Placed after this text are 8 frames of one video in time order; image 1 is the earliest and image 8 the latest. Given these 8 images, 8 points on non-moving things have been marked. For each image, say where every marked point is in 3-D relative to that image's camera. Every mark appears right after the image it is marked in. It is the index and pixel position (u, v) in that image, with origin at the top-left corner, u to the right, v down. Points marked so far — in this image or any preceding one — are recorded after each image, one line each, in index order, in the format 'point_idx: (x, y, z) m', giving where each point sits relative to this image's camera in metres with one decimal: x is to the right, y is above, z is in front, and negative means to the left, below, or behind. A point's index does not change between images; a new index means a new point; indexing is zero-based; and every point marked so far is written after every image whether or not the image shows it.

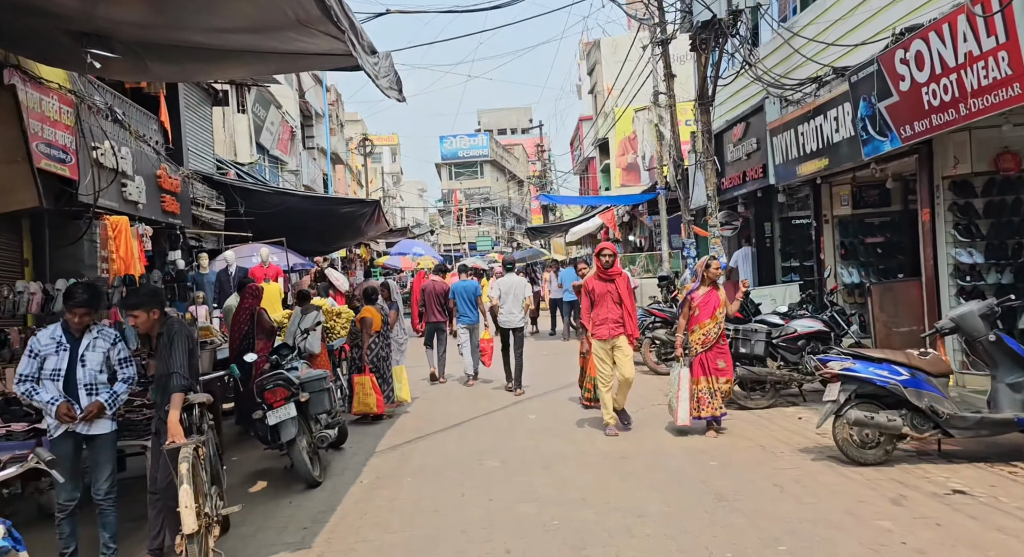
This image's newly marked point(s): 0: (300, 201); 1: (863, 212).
0: (-4.0, +1.5, +14.0) m
1: (+4.7, +0.9, +9.8) m
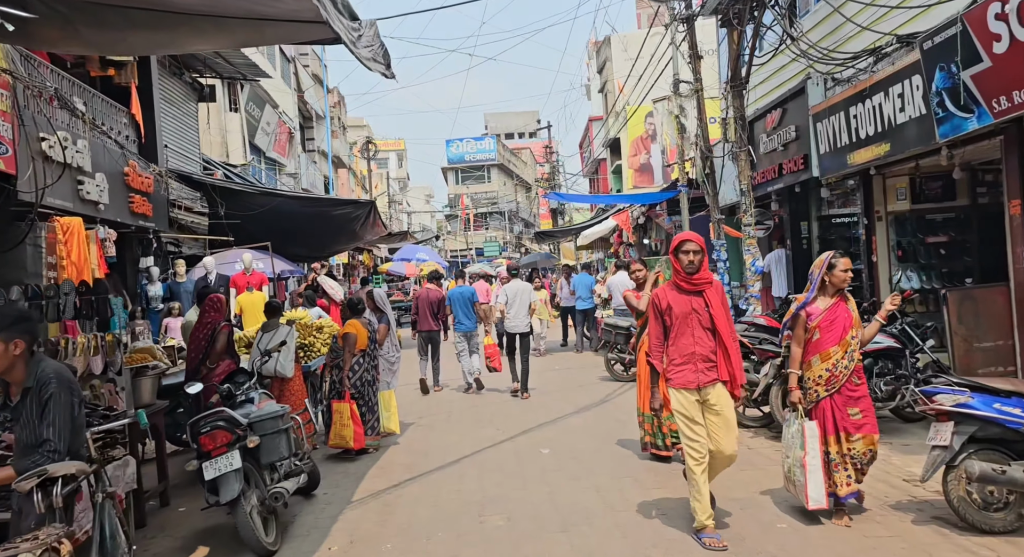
0: (-3.9, +1.4, +12.9) m
1: (+4.8, +0.8, +8.6) m
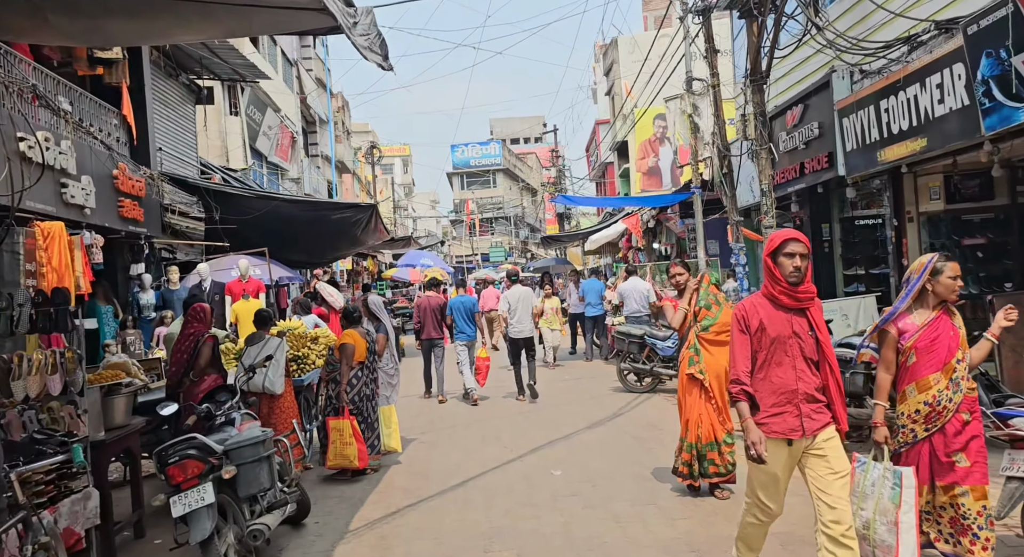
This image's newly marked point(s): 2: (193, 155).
0: (-3.8, +1.2, +12.4) m
1: (+4.8, +0.8, +8.1) m
2: (-6.4, +2.5, +14.9) m
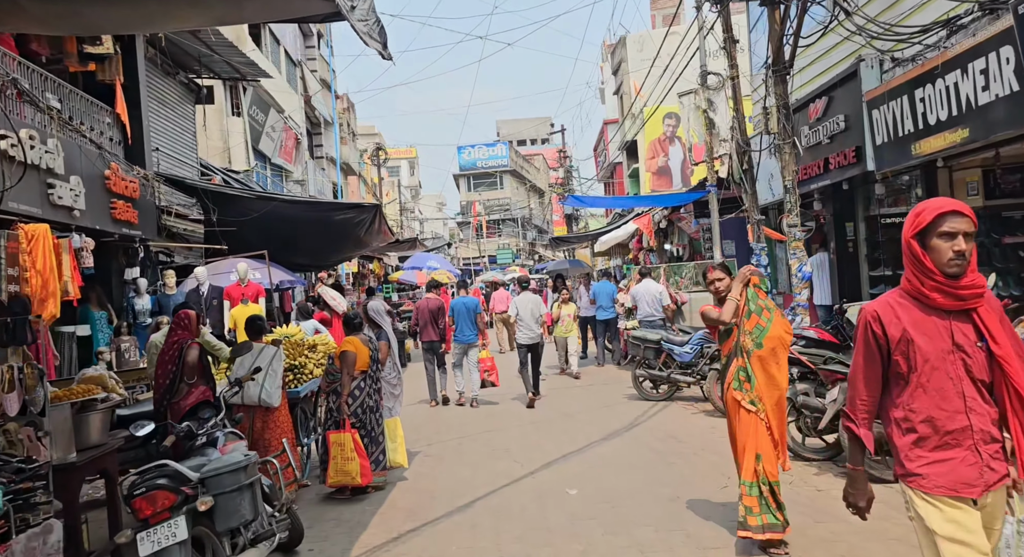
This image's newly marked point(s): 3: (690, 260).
0: (-3.6, +1.2, +12.0) m
1: (+4.9, +0.8, +7.6) m
2: (-6.2, +2.4, +14.5) m
3: (+4.4, +0.5, +18.3) m
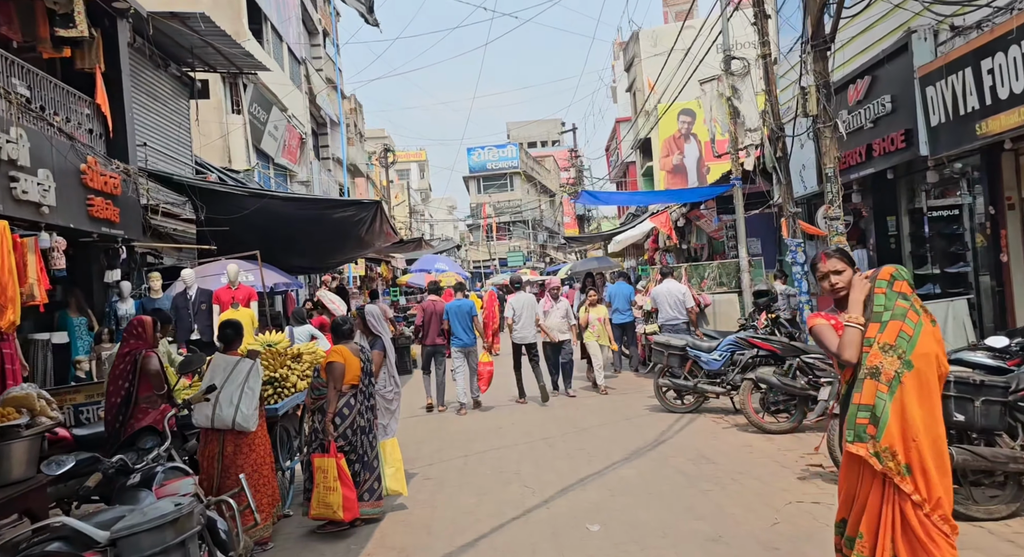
0: (-3.5, +1.1, +11.3) m
1: (+5.0, +0.8, +6.7) m
2: (-6.1, +2.3, +13.8) m
3: (+4.7, +0.5, +17.5) m
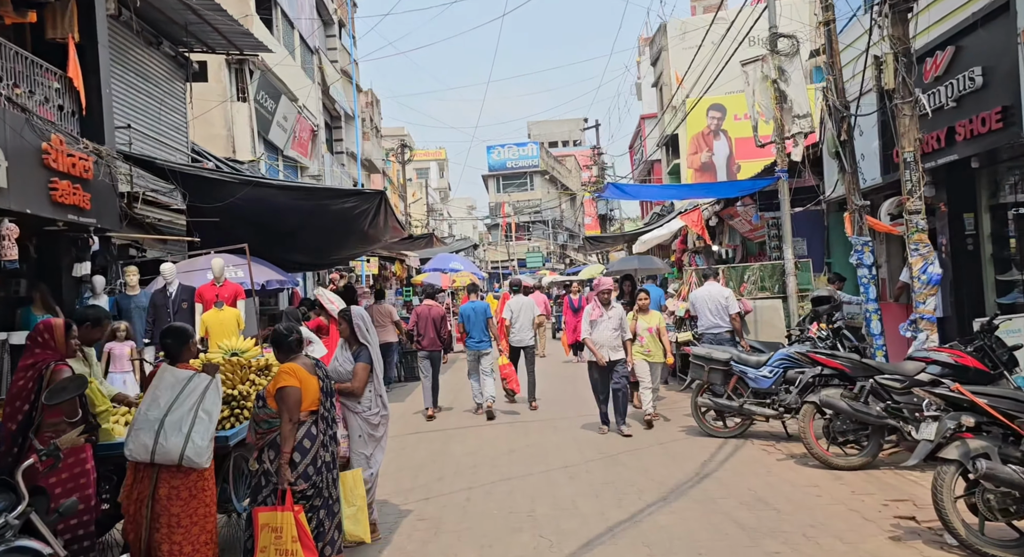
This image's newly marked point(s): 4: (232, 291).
0: (-3.2, +1.2, +10.2) m
1: (+5.2, +0.7, +5.4) m
2: (-5.7, +2.4, +12.9) m
3: (+5.1, +0.4, +16.2) m
4: (-3.4, -0.1, +9.1) m
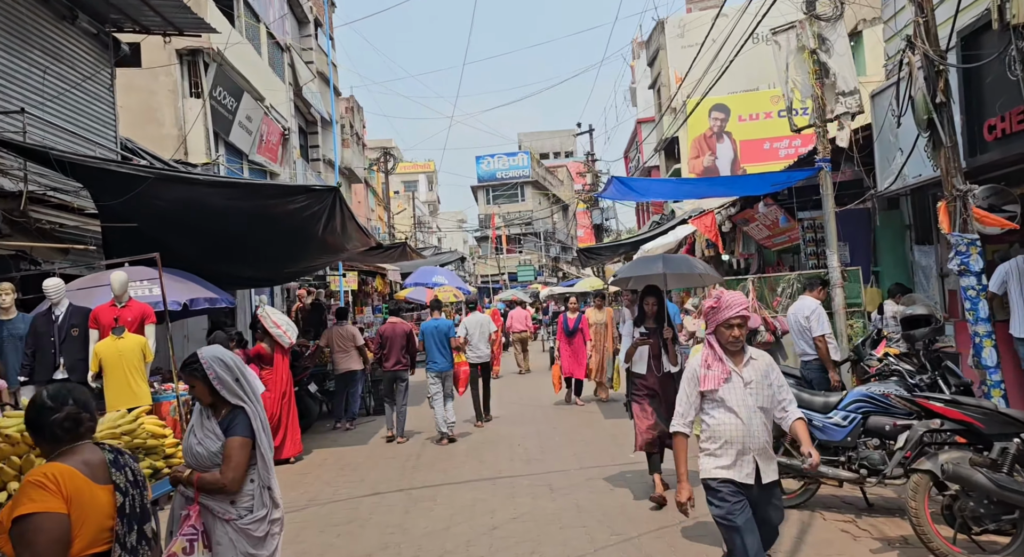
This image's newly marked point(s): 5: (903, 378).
0: (-3.4, +1.0, +8.3) m
1: (+5.0, +0.7, +3.6) m
2: (-5.9, +2.1, +10.9) m
3: (+4.8, +0.1, +14.4) m
4: (-3.6, -0.3, +7.2) m
5: (+2.7, -0.7, +5.1) m
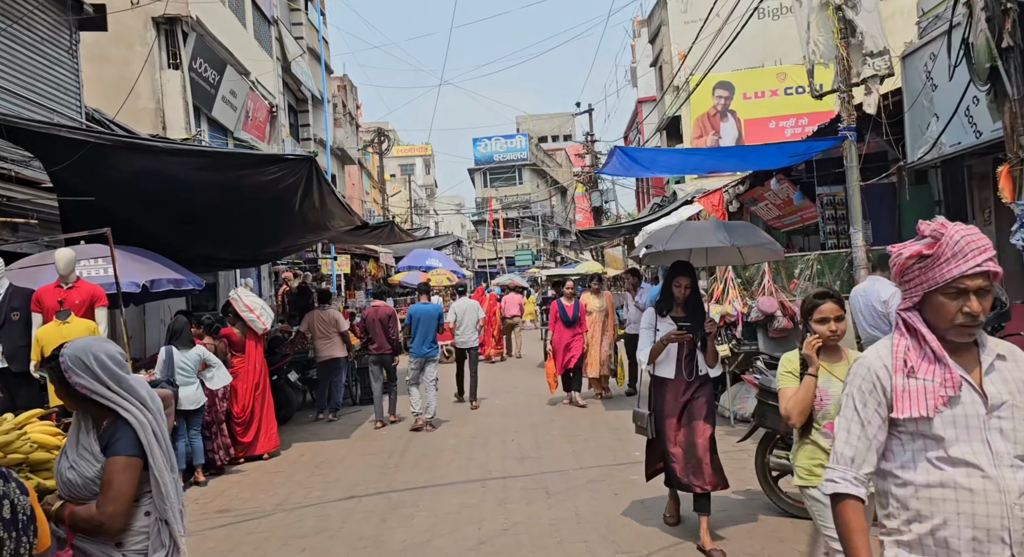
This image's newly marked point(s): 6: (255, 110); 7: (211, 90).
0: (-3.5, +1.2, +7.5) m
1: (+5.0, +0.8, +2.8) m
2: (-6.0, +2.4, +10.1) m
3: (+4.7, +0.4, +13.6) m
4: (-3.6, -0.1, +6.4) m
5: (+2.6, -0.5, +4.4) m
6: (-6.8, +4.5, +19.6) m
7: (-6.8, +4.2, +16.6) m
